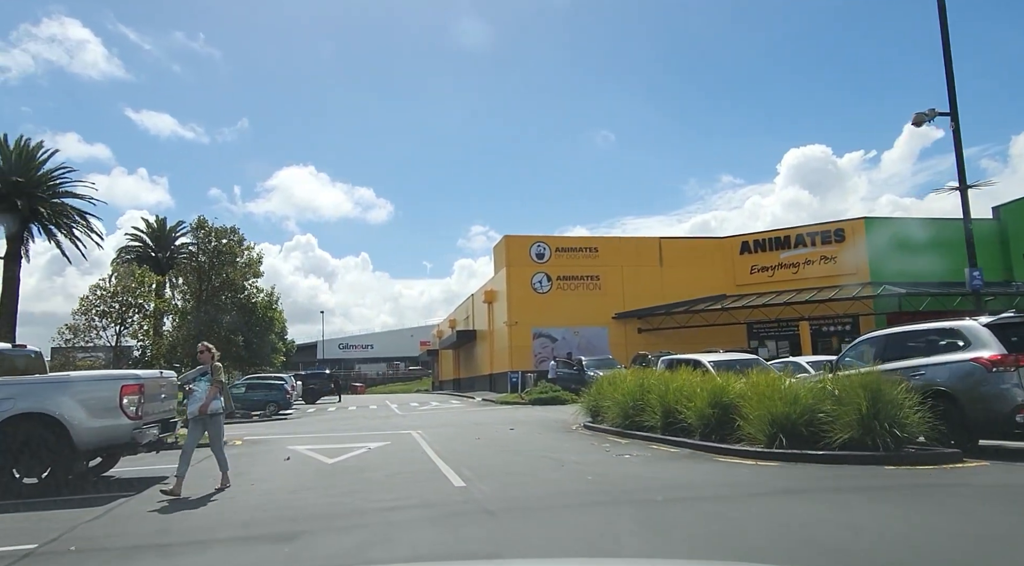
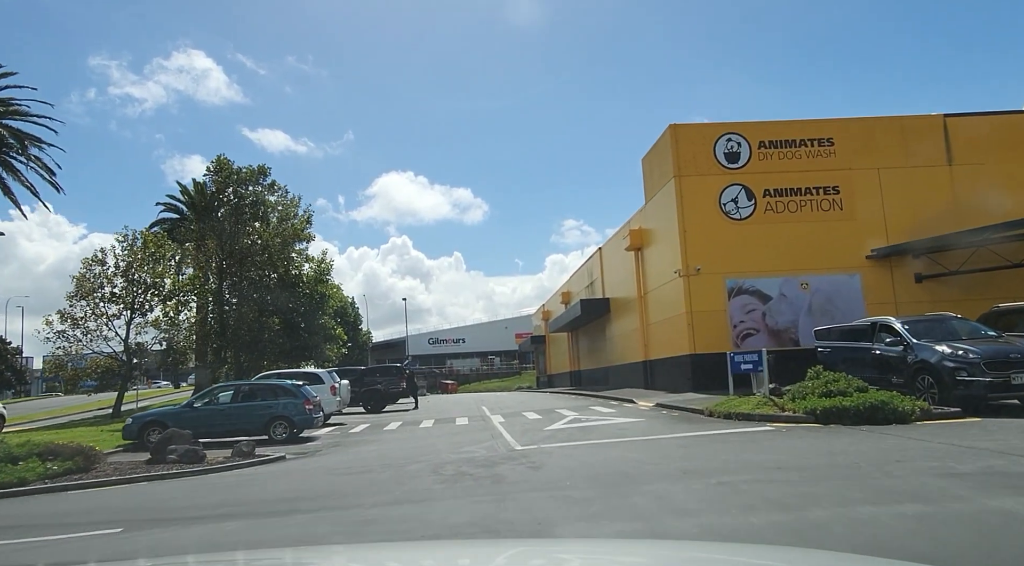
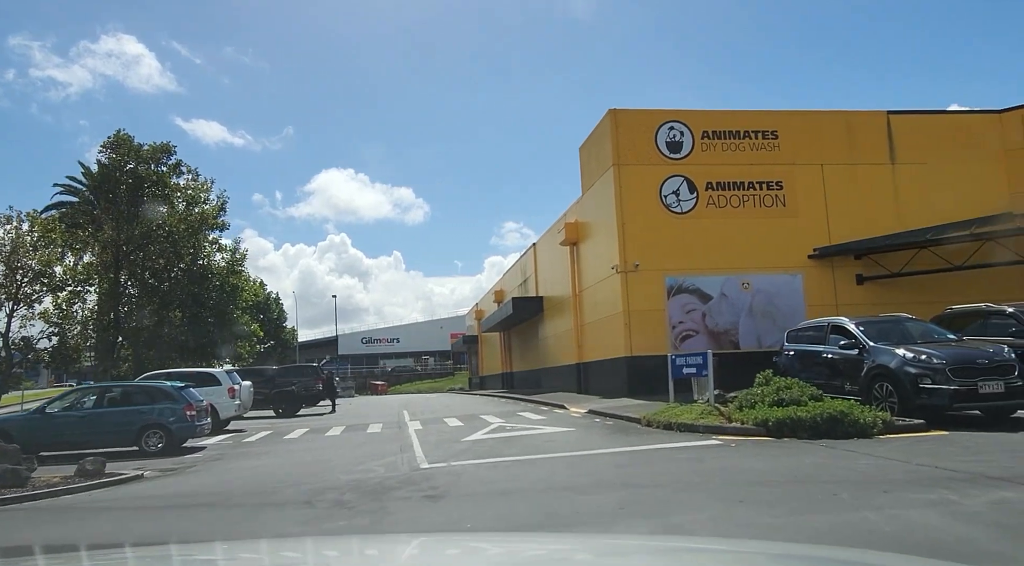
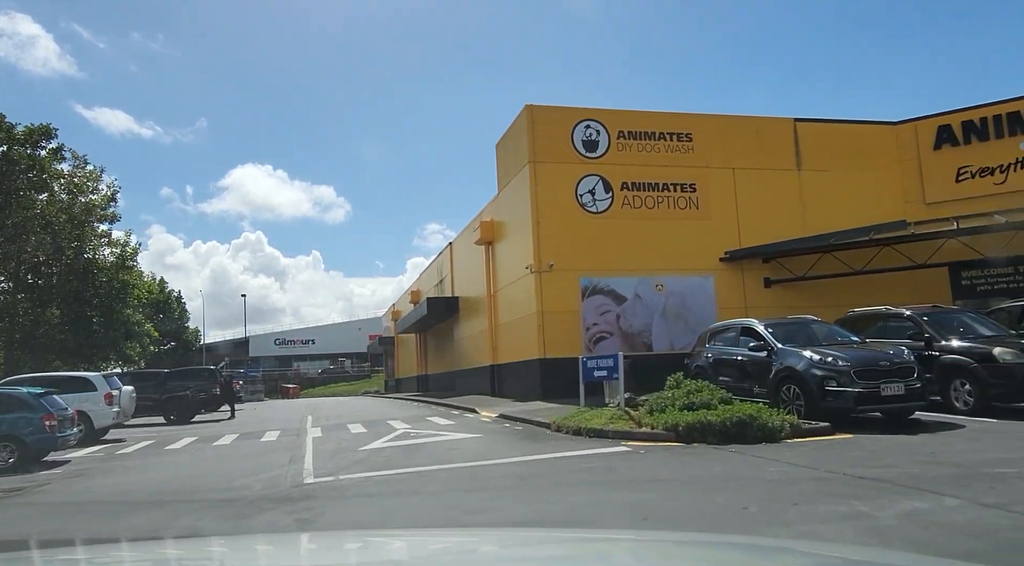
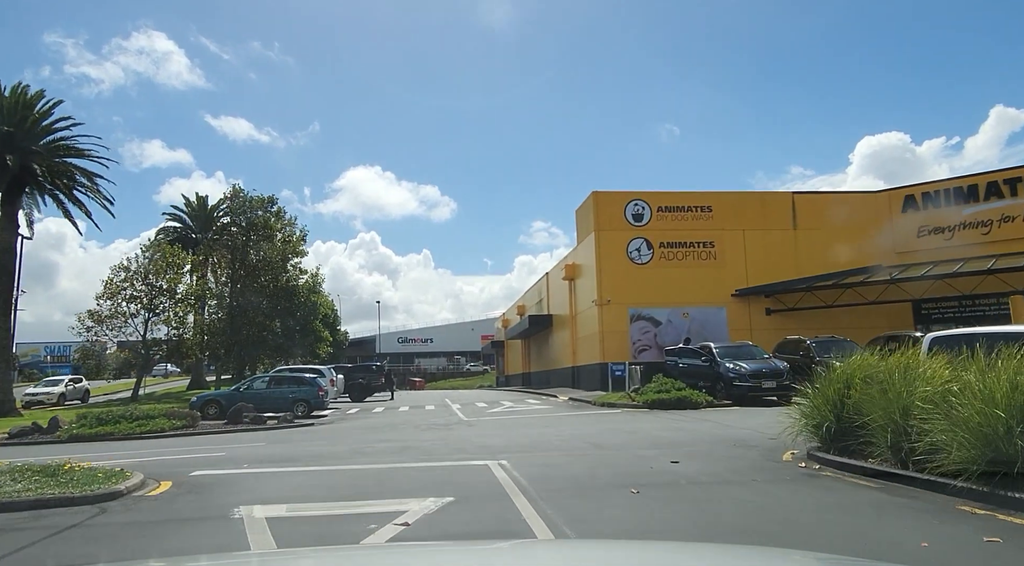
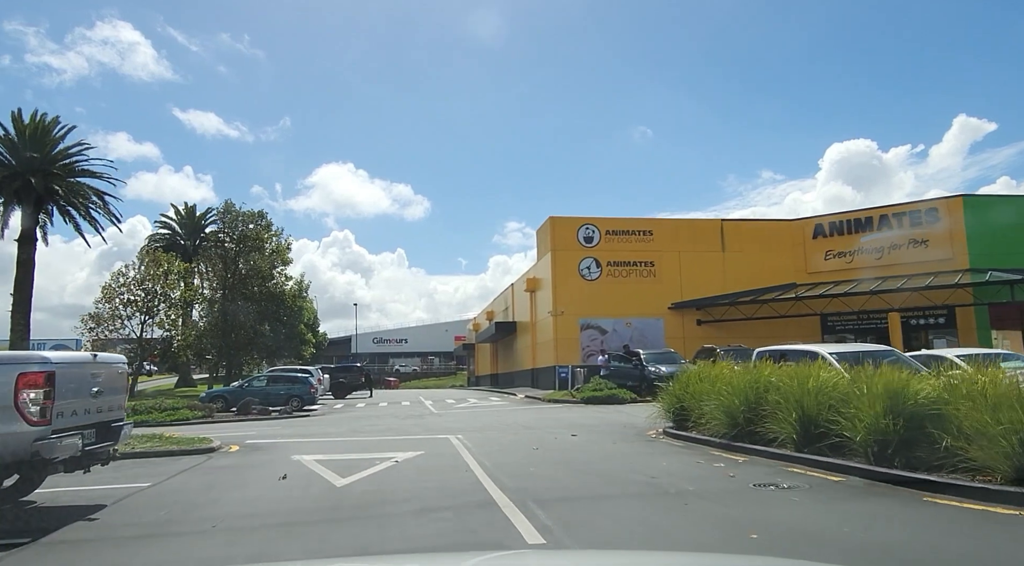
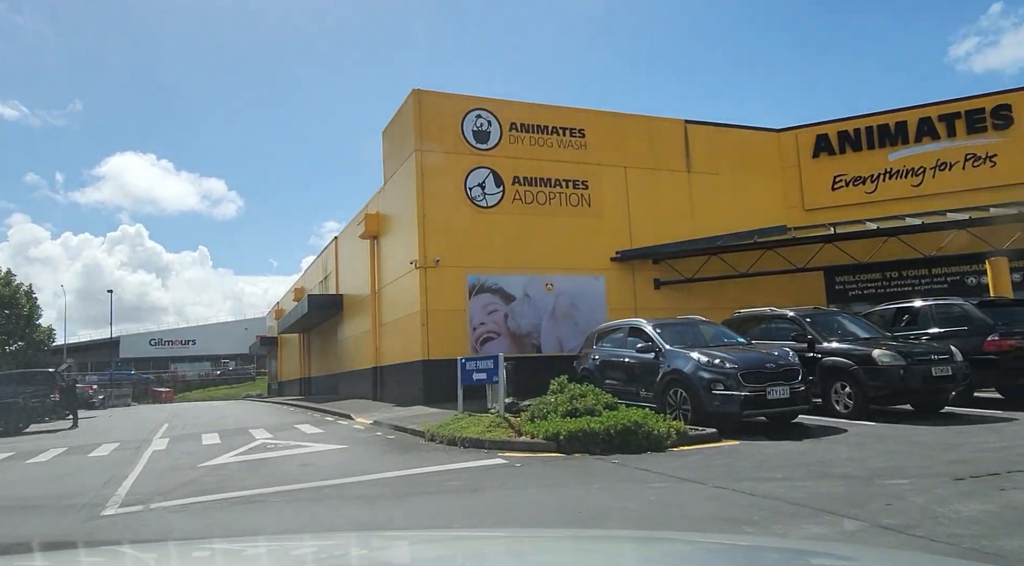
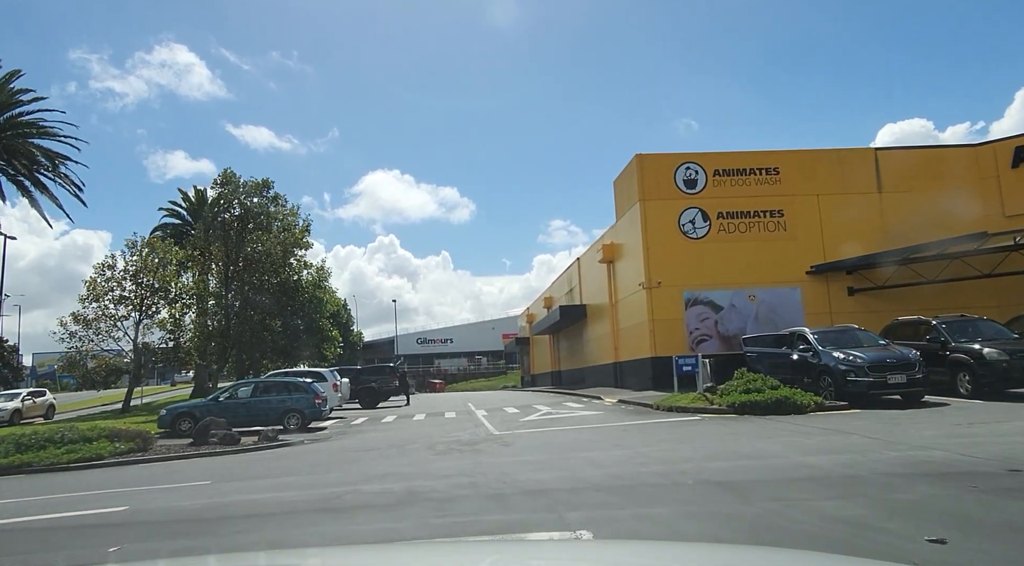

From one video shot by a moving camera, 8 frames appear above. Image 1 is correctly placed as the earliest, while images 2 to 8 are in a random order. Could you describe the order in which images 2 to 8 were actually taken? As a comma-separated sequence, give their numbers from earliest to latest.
6, 5, 8, 2, 3, 4, 7
